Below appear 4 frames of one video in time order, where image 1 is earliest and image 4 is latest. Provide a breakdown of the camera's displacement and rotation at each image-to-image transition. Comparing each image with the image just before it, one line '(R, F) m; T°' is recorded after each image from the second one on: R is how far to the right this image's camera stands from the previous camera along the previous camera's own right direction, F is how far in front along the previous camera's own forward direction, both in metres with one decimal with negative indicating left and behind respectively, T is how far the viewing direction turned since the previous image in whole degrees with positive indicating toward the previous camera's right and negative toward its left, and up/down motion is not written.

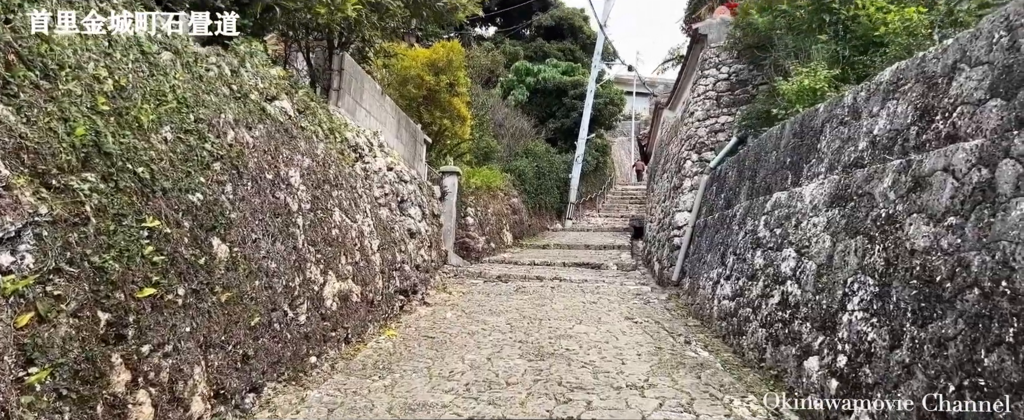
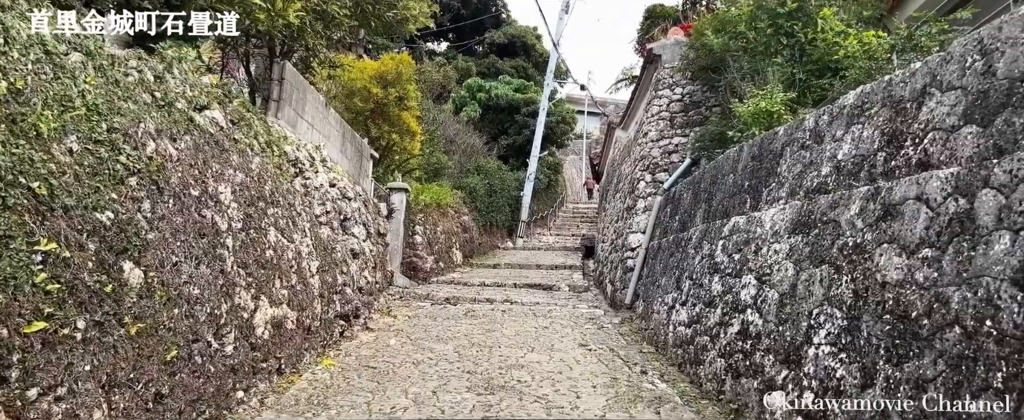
(0.0, +0.2) m; +4°
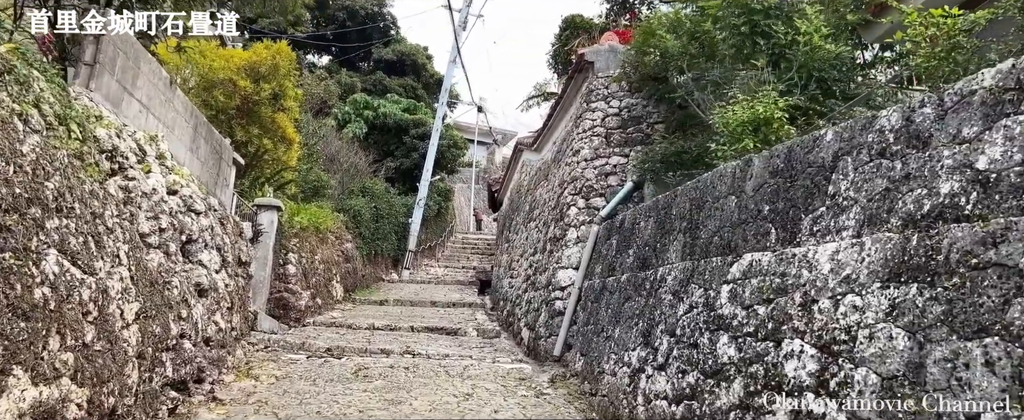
(-0.2, +1.4) m; +10°
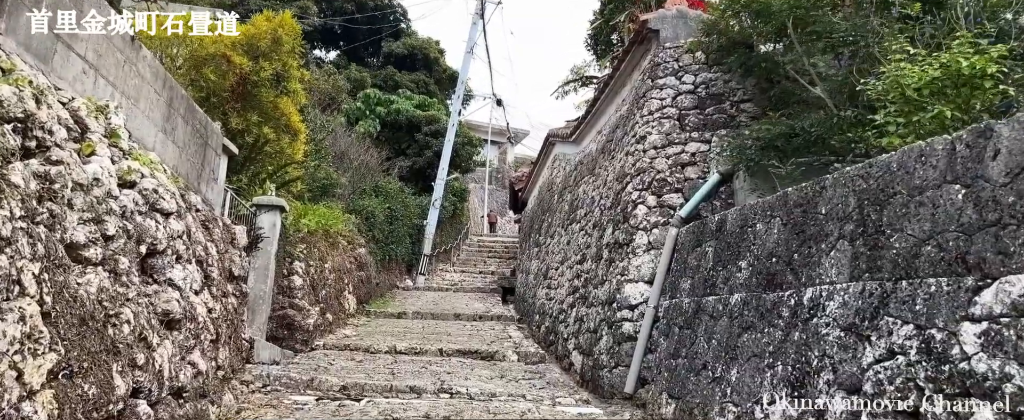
(-0.4, +1.2) m; -1°
